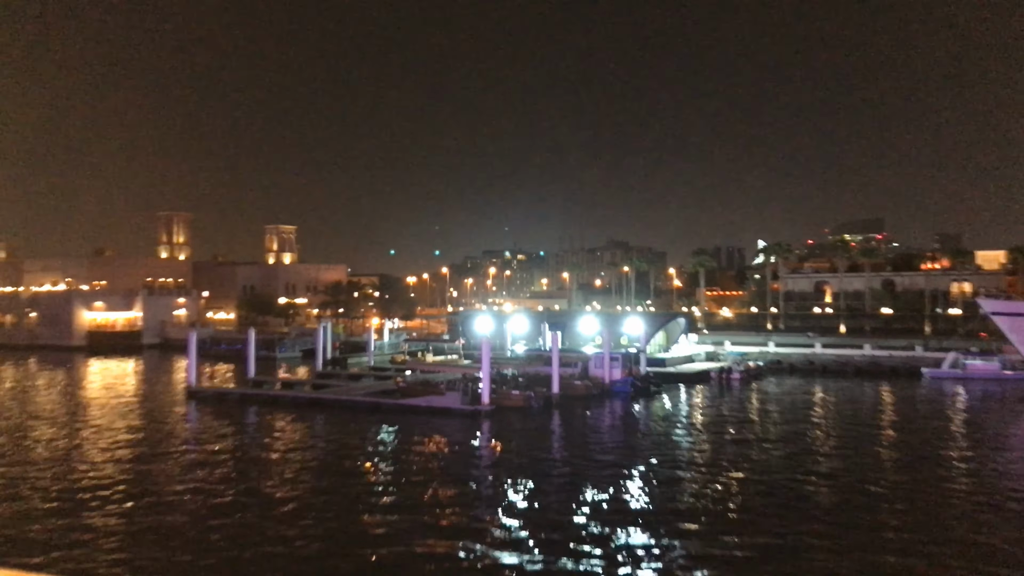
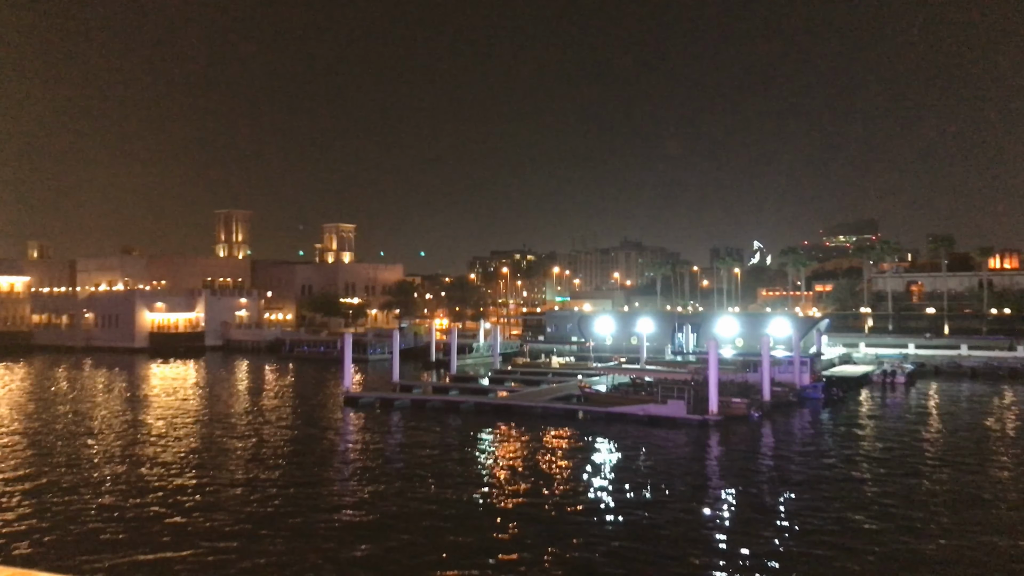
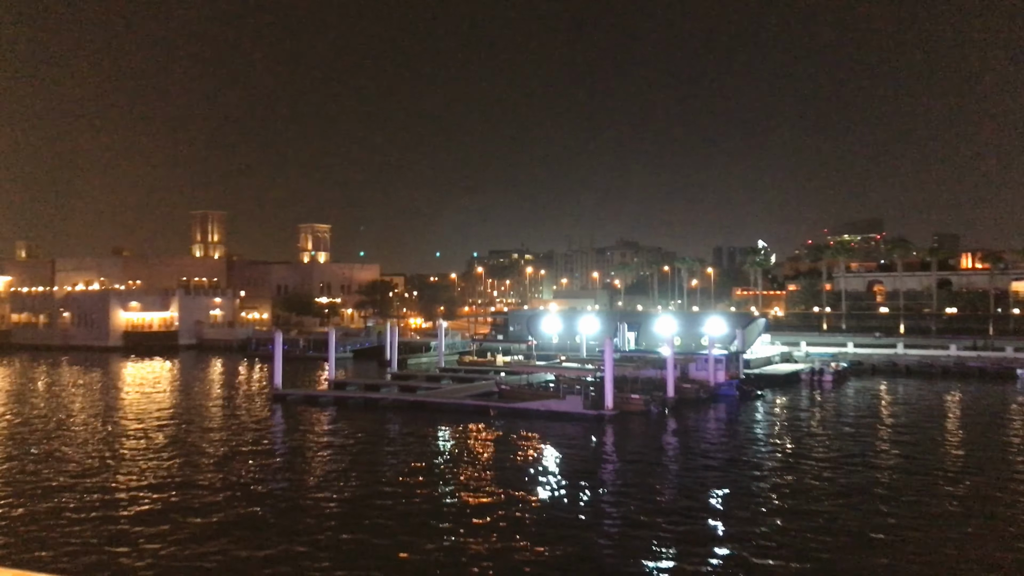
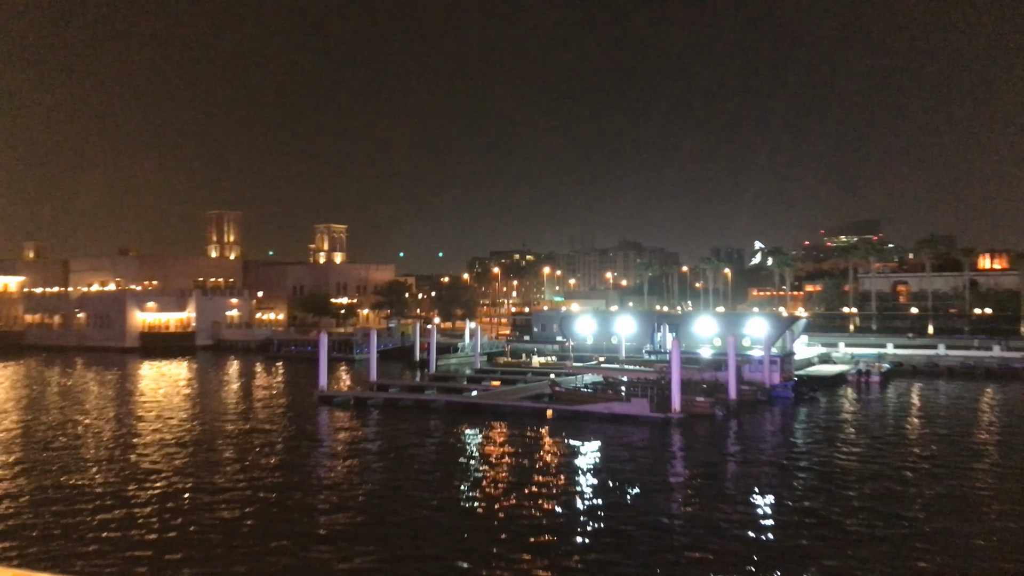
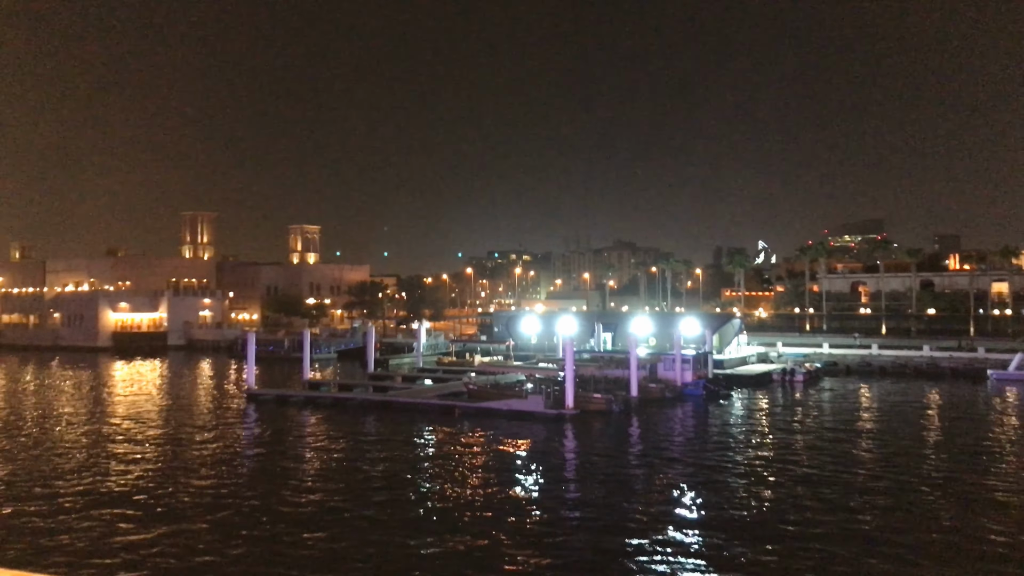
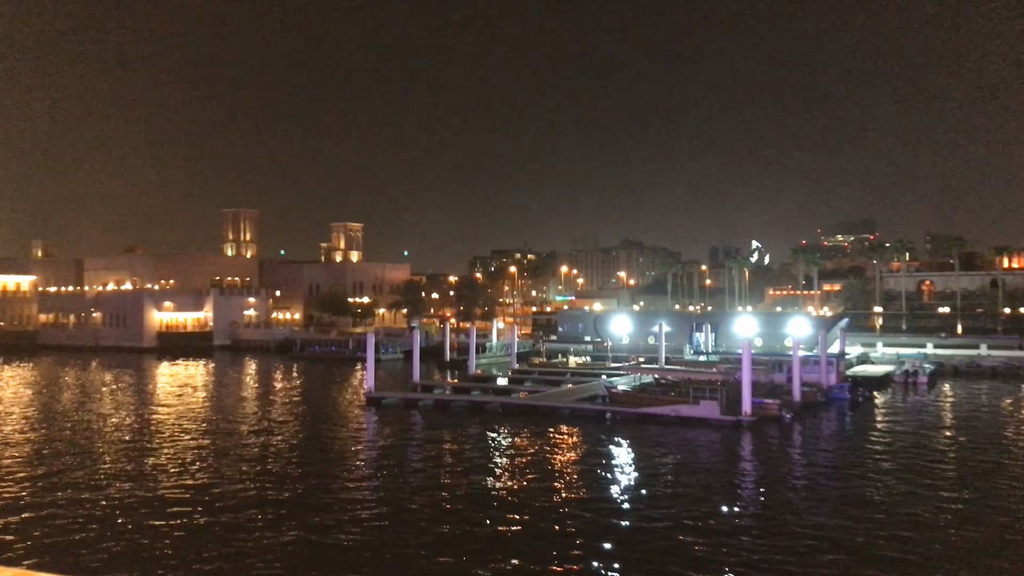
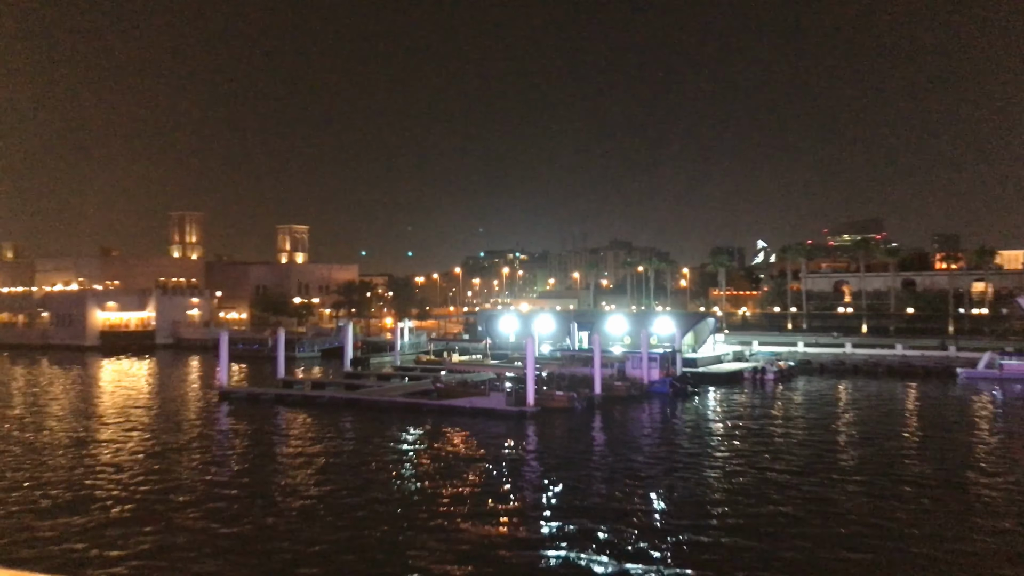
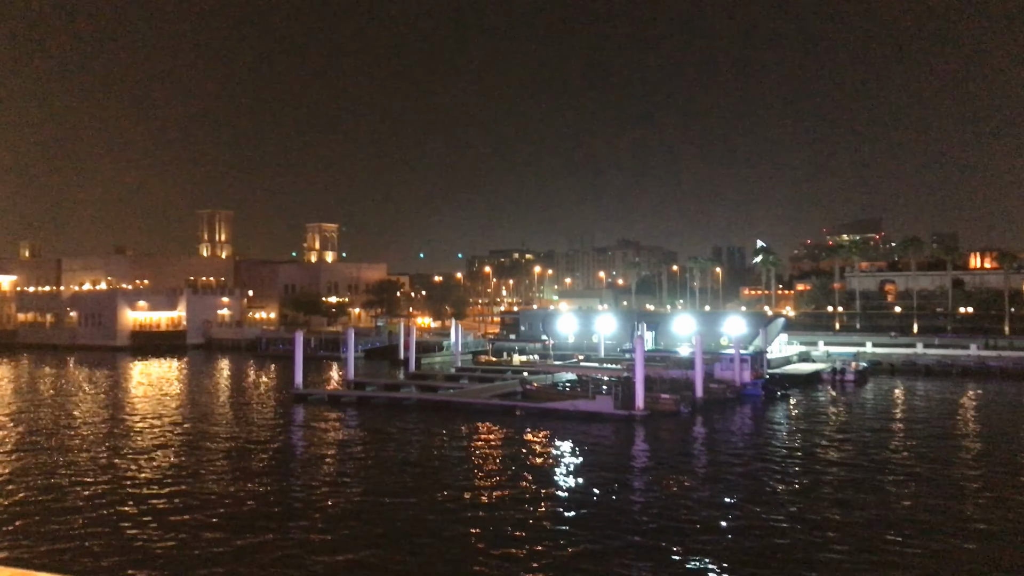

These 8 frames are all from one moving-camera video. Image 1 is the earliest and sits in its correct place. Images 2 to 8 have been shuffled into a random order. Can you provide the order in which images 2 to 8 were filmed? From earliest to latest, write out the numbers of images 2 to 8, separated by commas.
7, 5, 3, 8, 4, 2, 6
